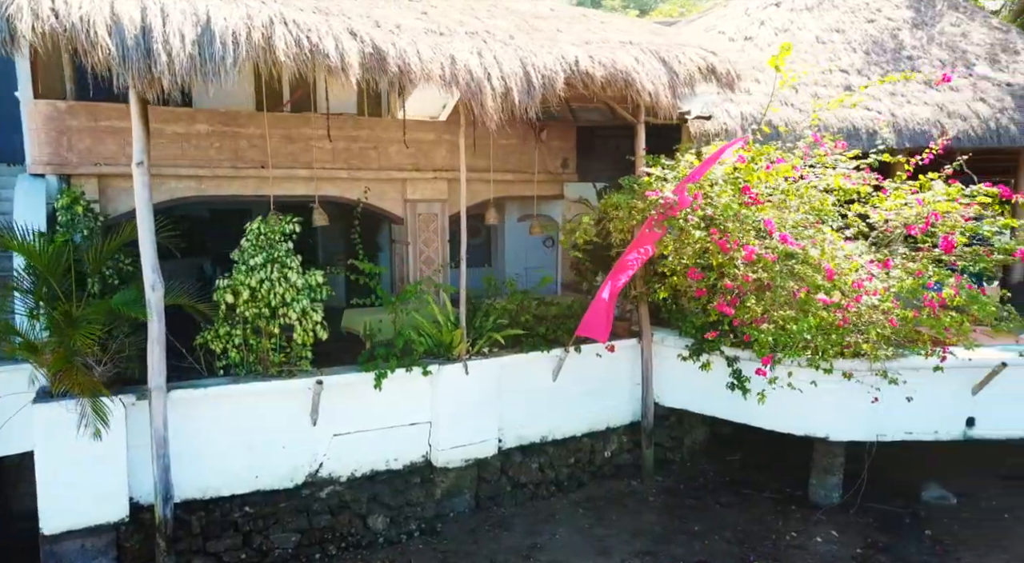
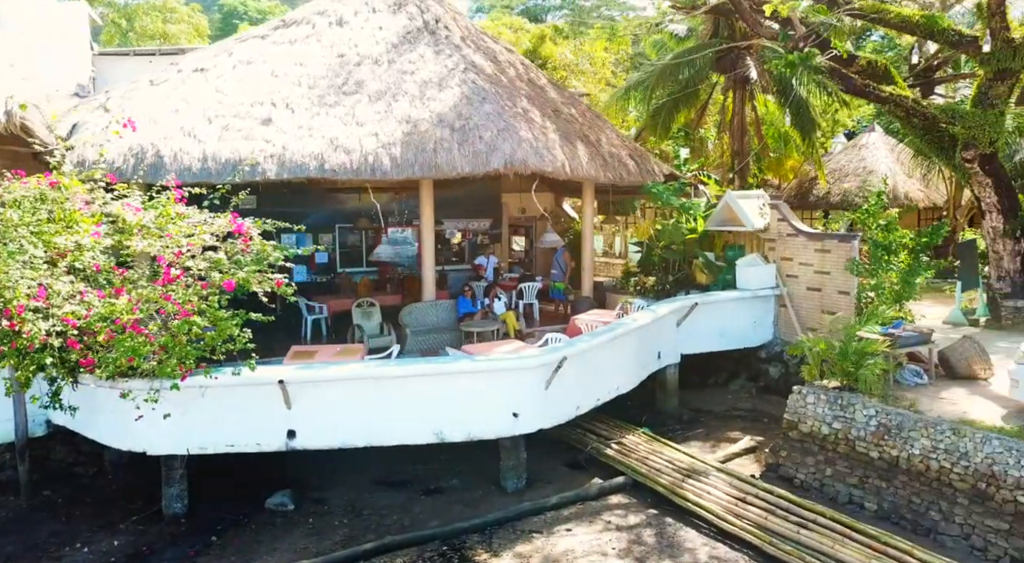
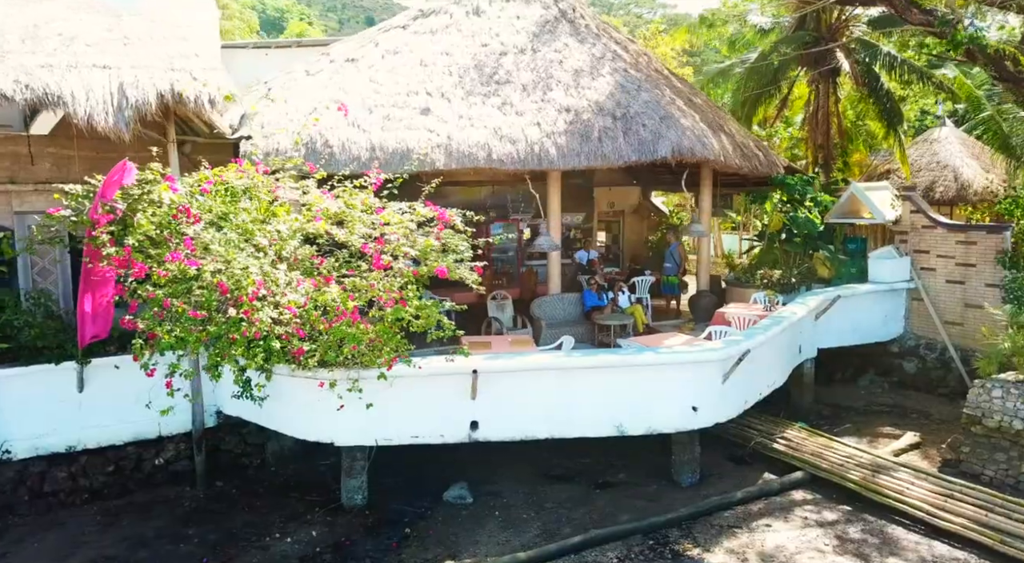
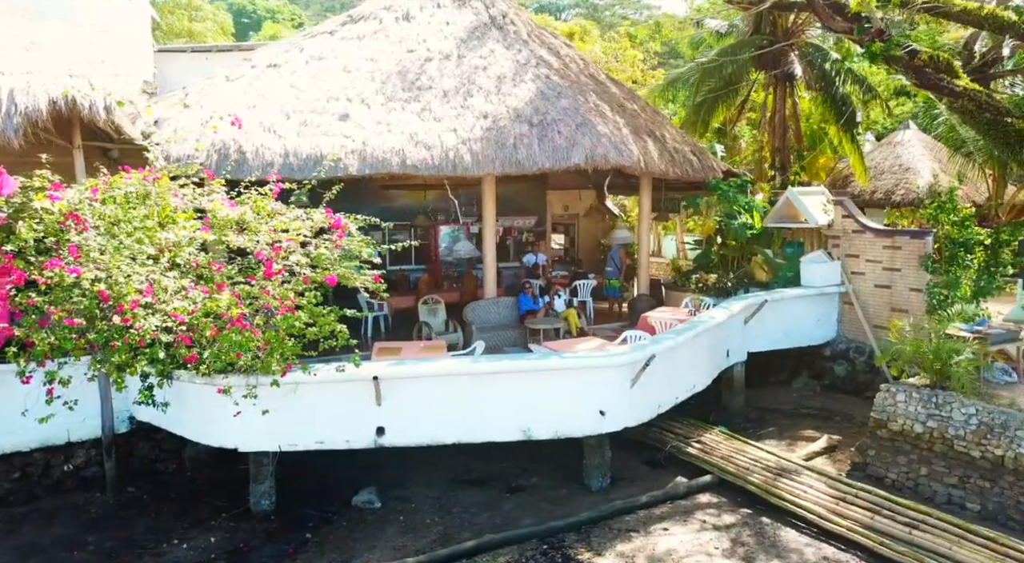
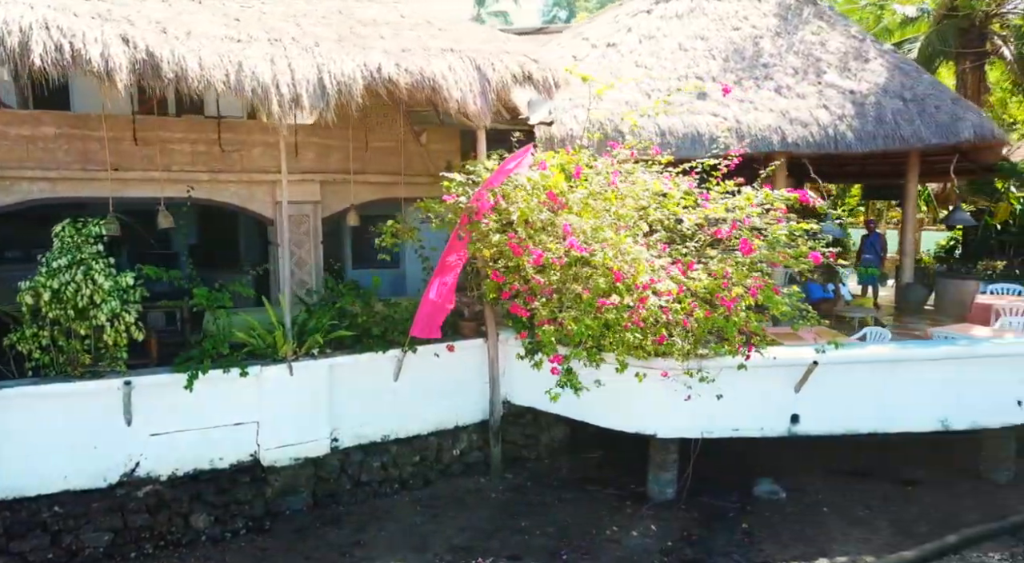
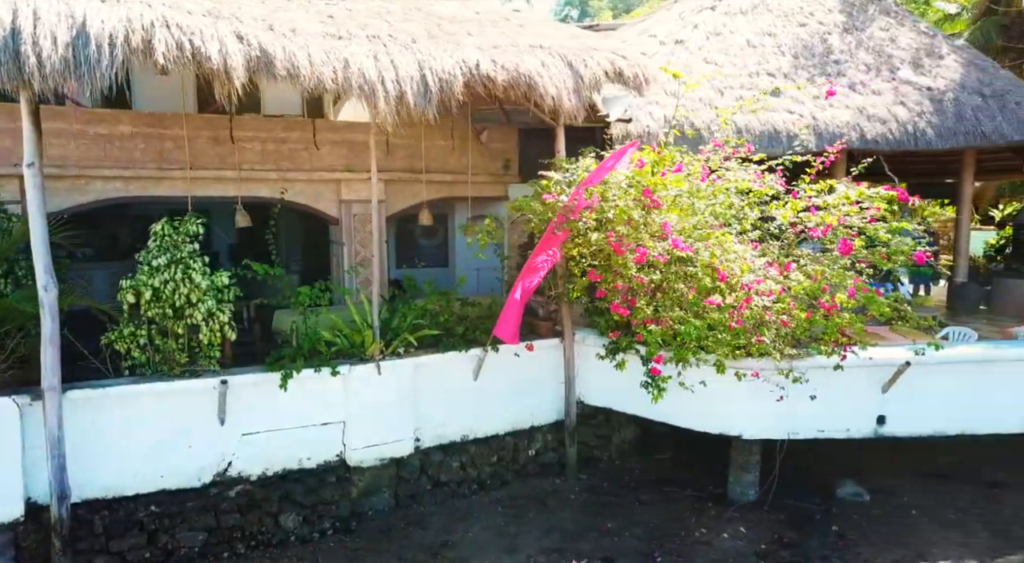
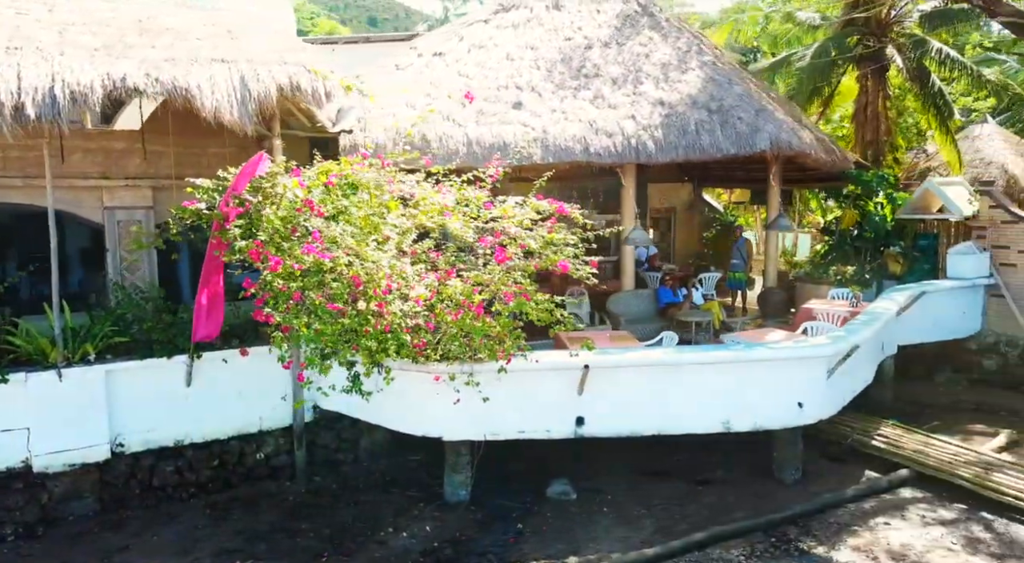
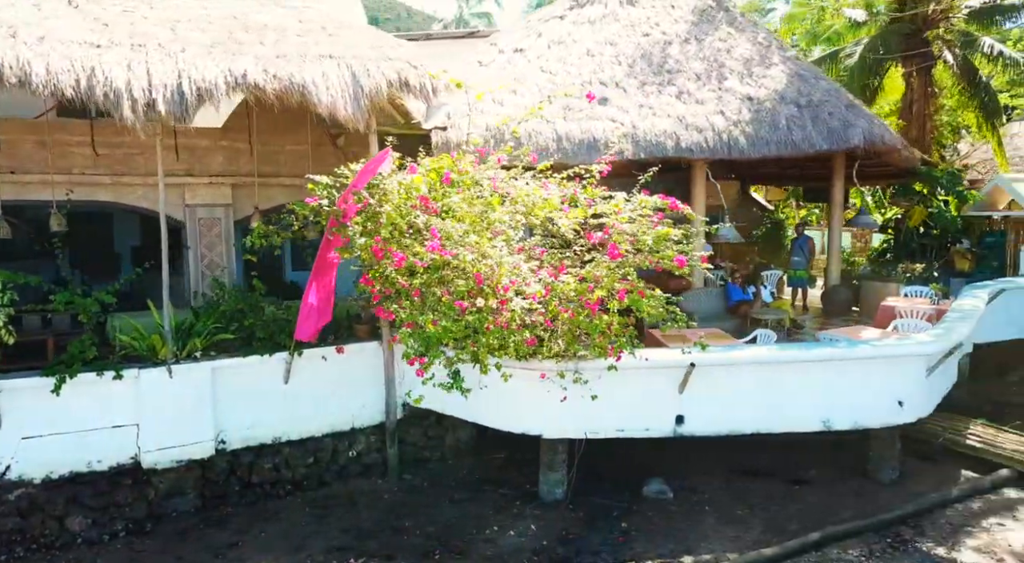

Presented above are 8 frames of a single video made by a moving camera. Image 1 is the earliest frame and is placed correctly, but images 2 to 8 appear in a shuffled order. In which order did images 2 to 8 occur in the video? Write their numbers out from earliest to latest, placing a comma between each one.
6, 5, 8, 7, 3, 4, 2
